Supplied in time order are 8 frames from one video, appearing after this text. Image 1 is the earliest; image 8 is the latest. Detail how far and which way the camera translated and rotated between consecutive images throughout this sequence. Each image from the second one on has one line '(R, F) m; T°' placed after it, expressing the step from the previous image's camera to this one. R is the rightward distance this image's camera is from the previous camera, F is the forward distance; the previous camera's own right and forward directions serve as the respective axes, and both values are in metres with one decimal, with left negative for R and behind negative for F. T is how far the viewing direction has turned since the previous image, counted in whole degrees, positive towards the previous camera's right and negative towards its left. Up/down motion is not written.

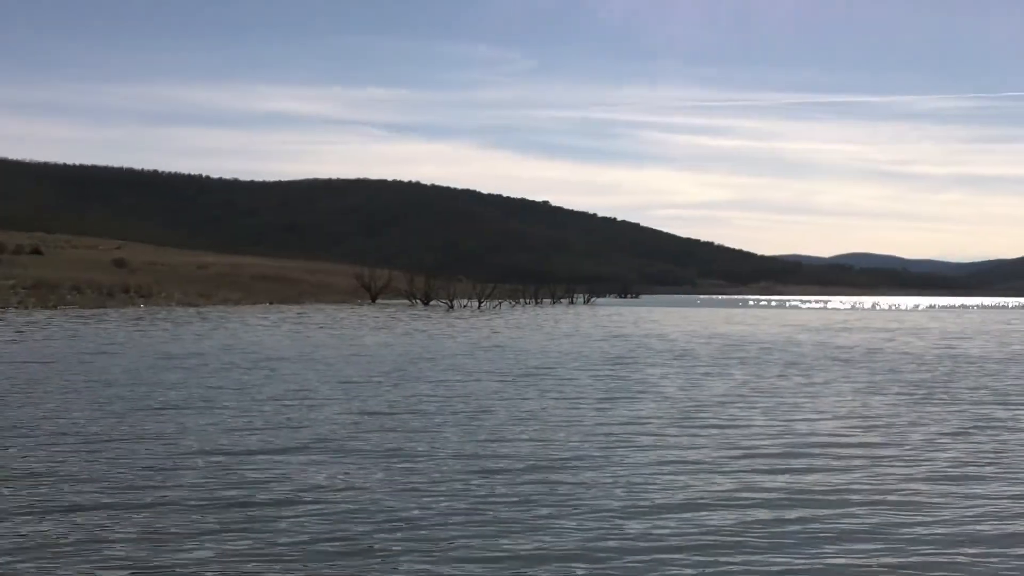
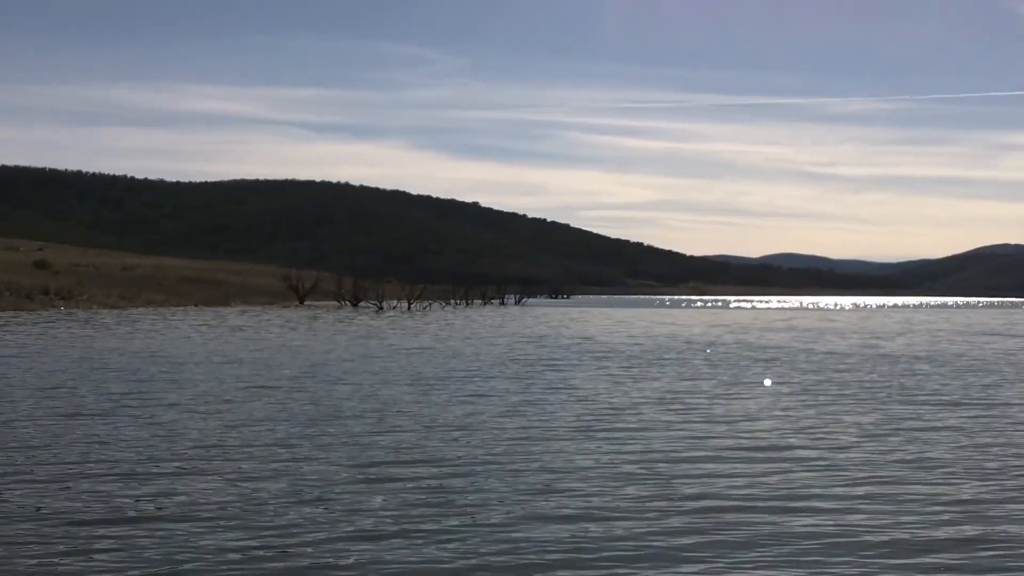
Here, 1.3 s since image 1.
(-1.1, +0.1) m; +3°
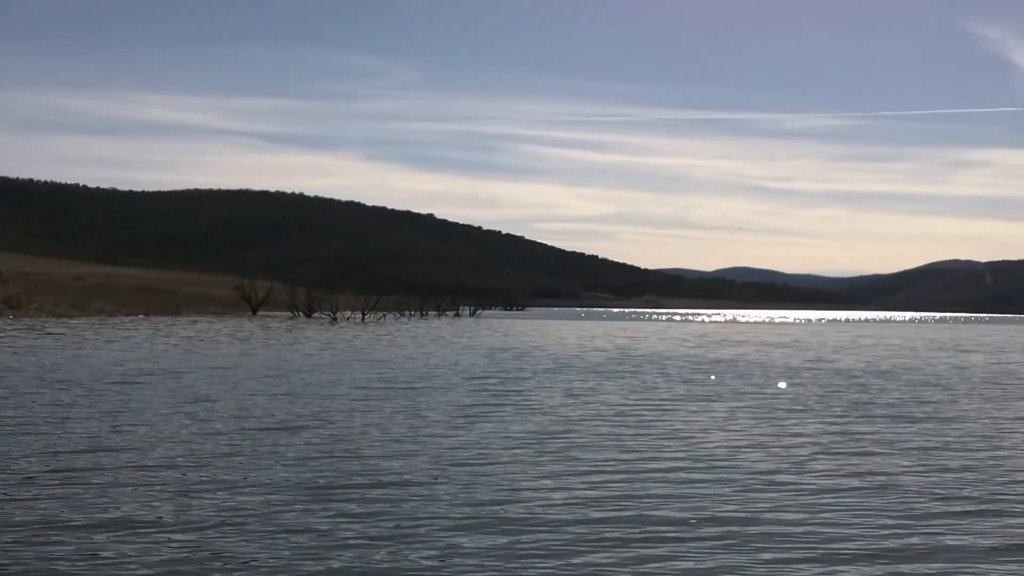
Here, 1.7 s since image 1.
(+0.3, +0.9) m; +2°
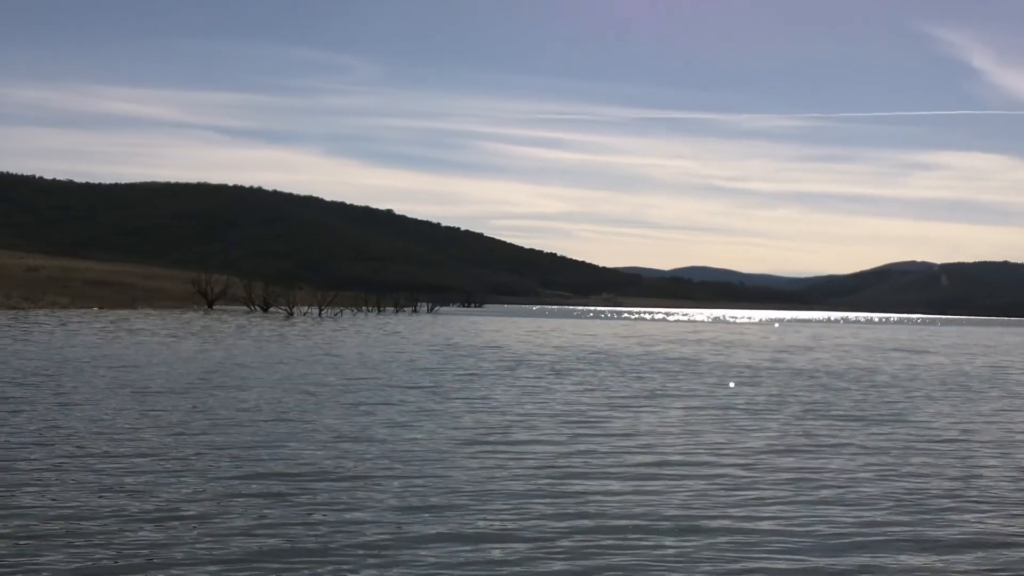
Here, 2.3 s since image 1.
(-0.1, +0.1) m; +2°
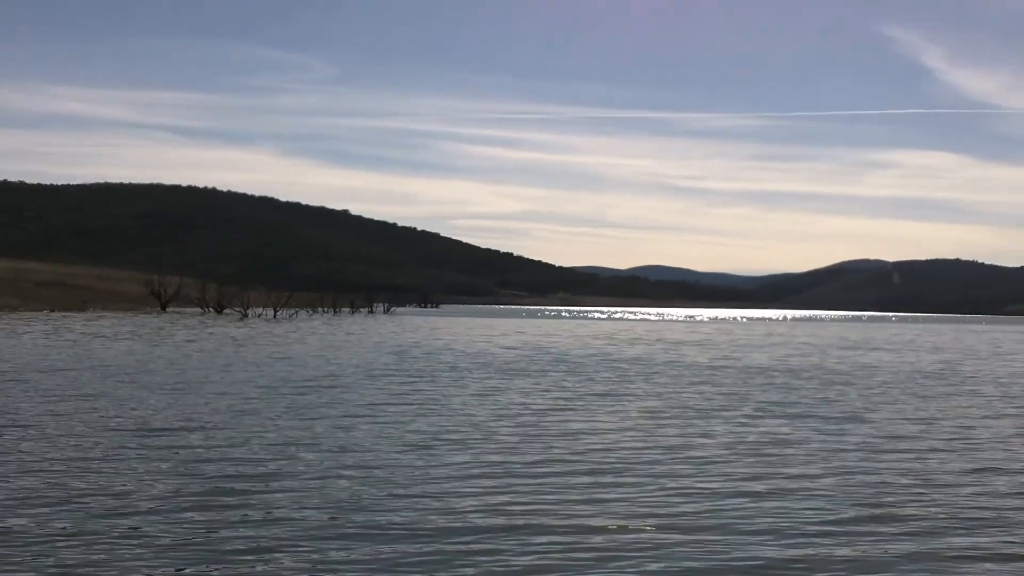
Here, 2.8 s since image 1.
(0.0, +0.5) m; +2°
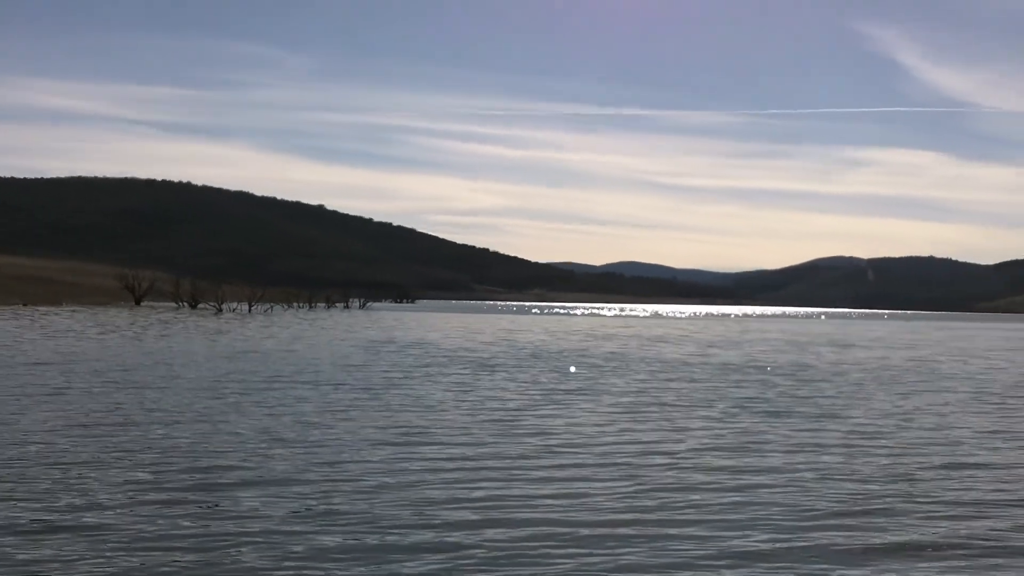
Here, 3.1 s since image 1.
(-0.6, -0.2) m; +1°
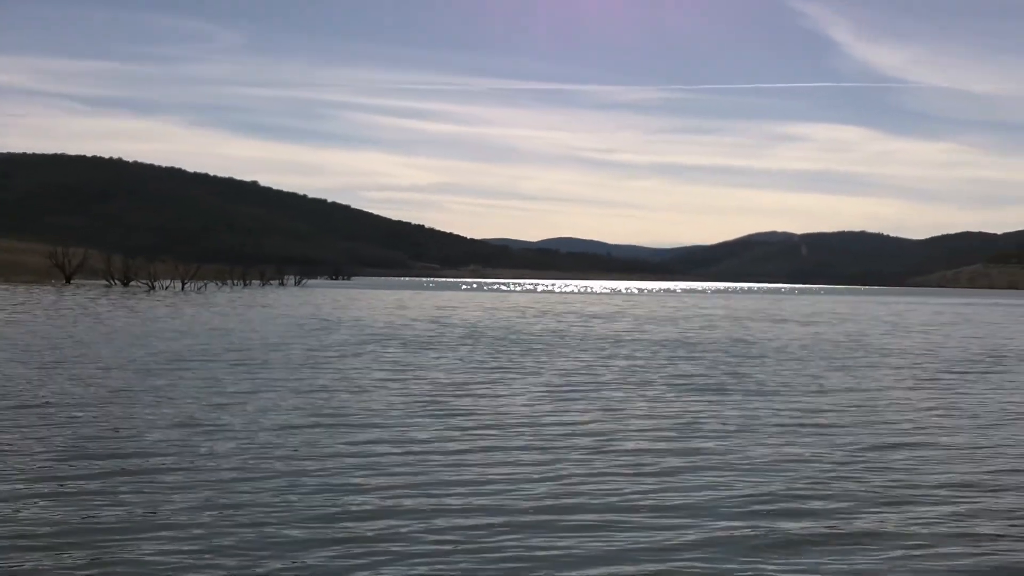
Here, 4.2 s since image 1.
(-0.1, 0.0) m; +3°
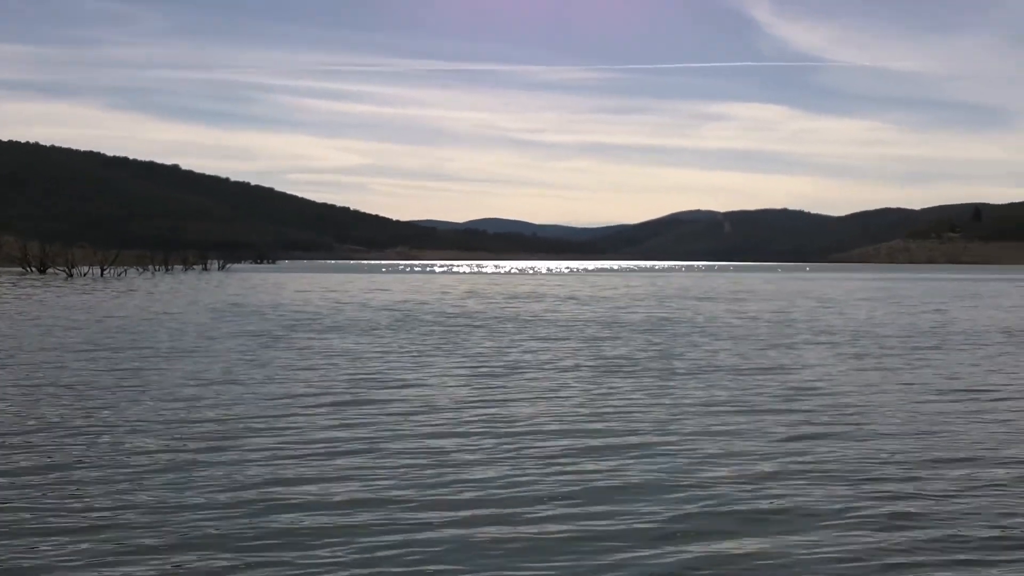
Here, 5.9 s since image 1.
(+0.1, +0.4) m; +3°
